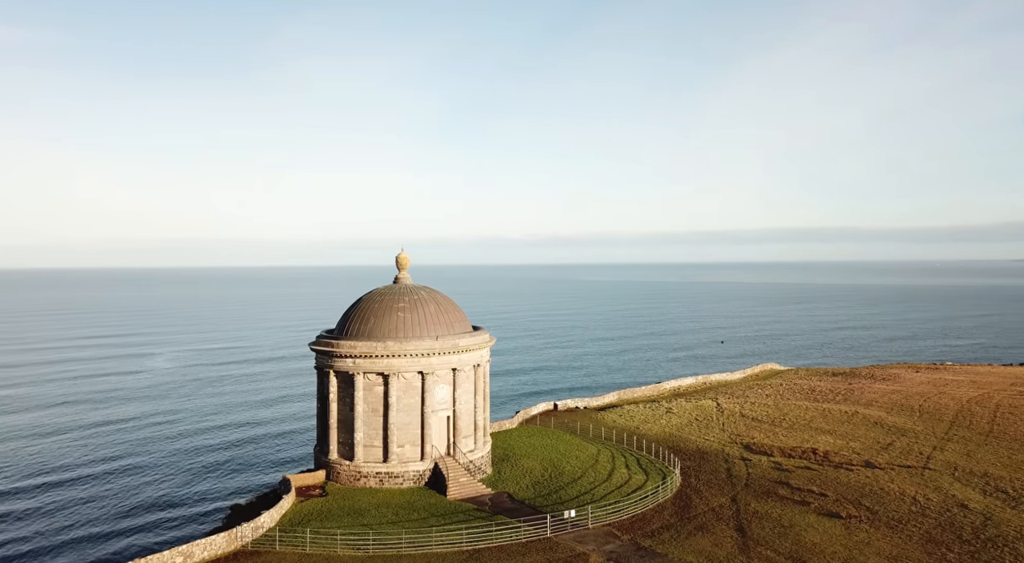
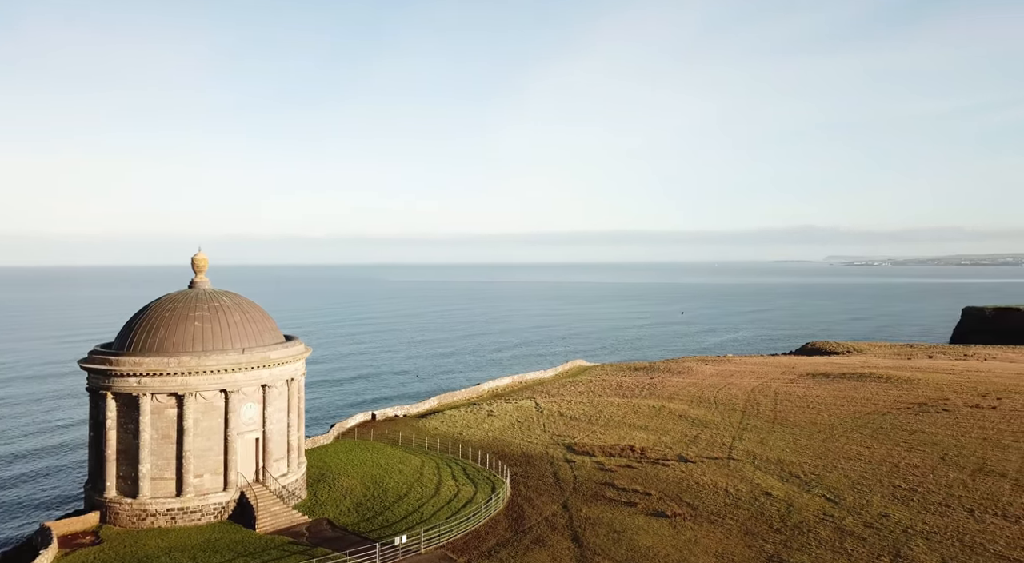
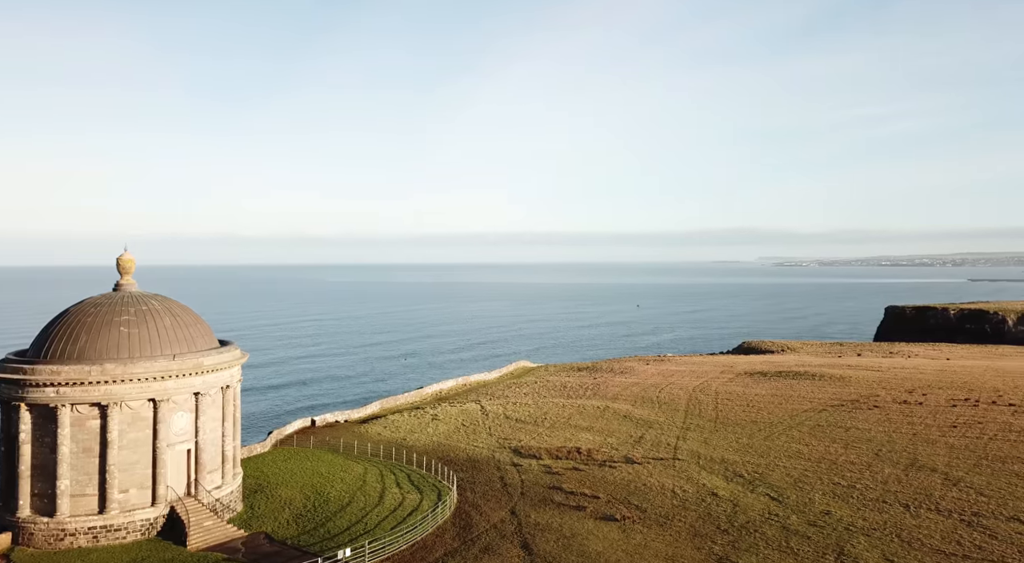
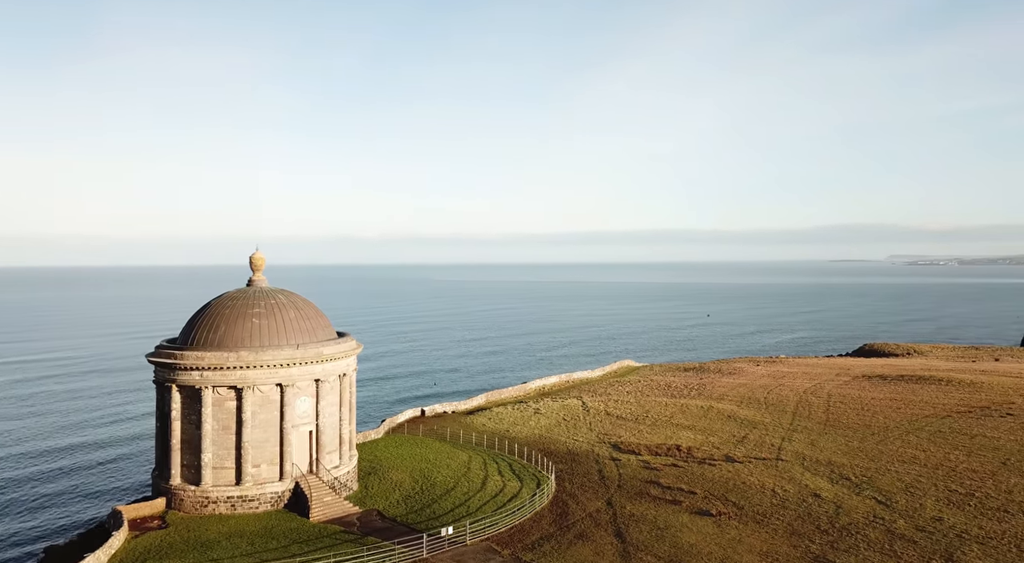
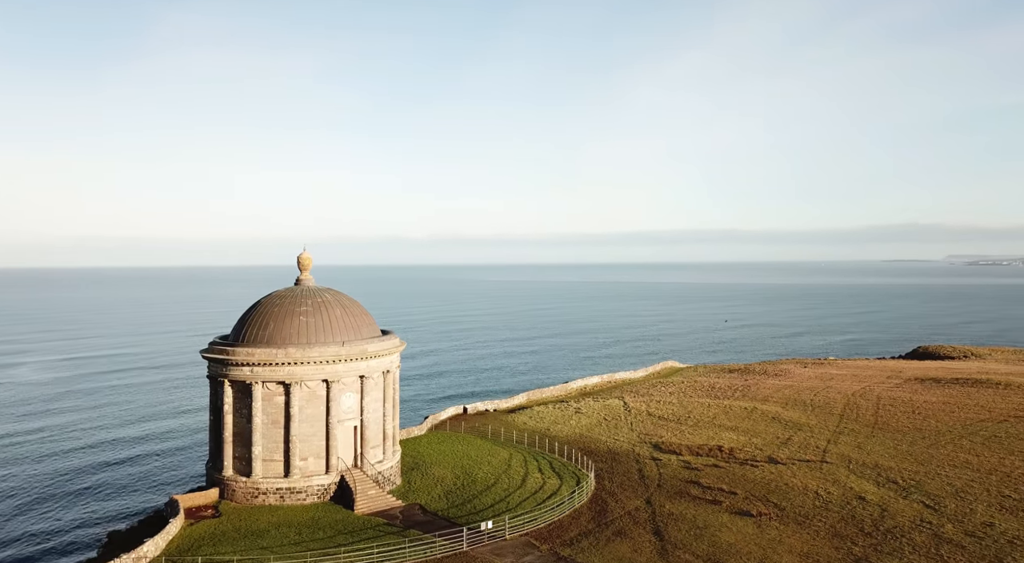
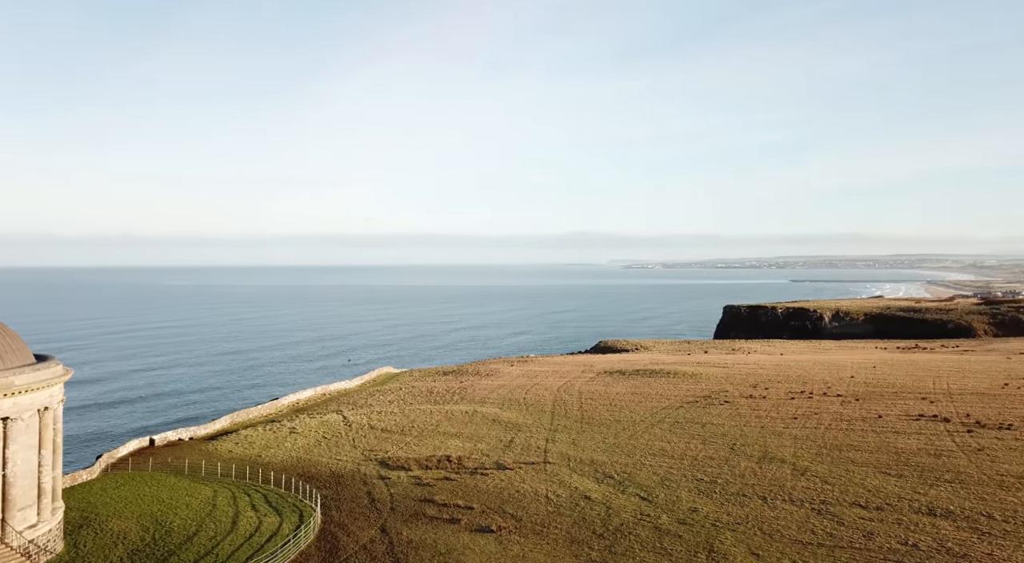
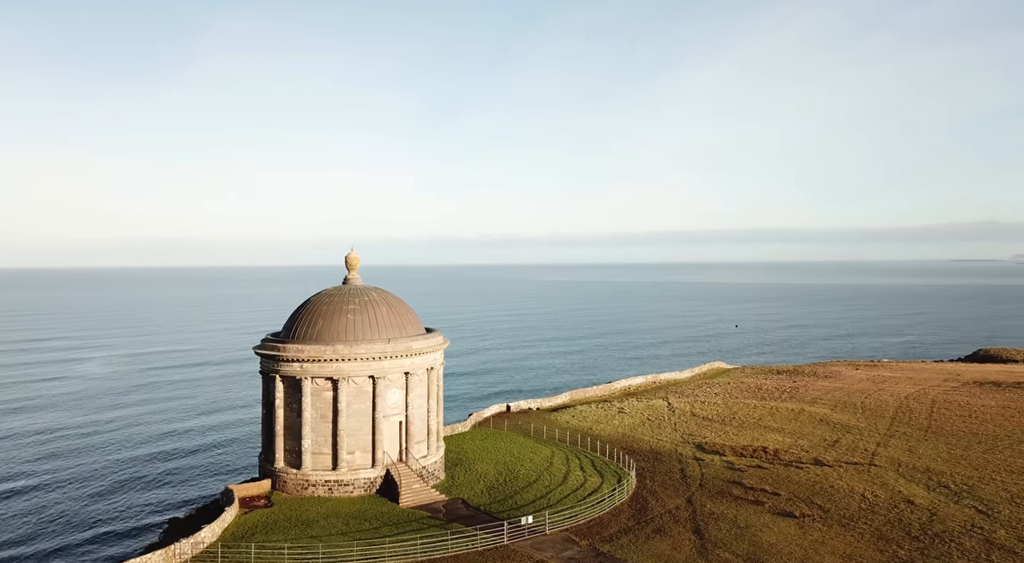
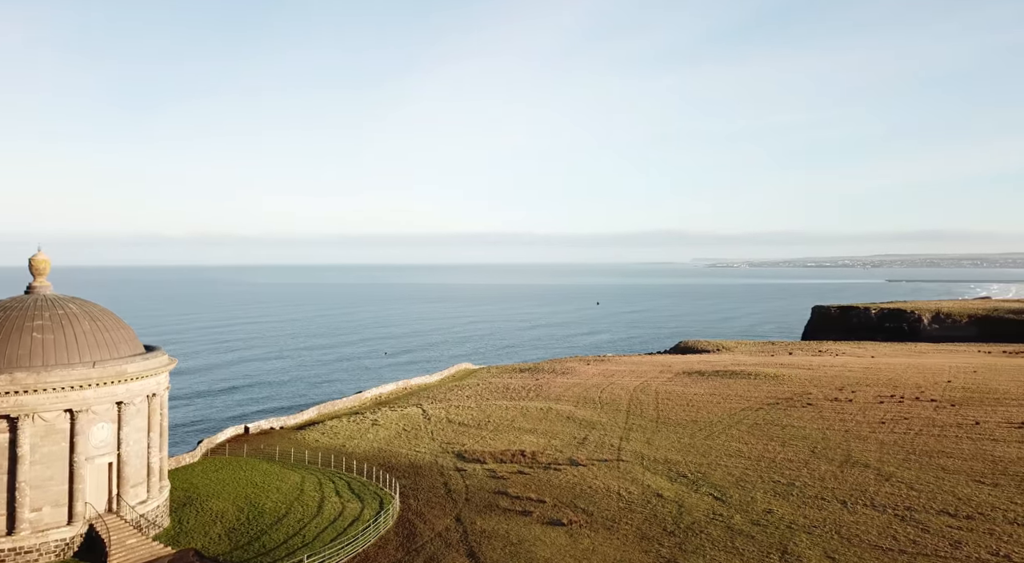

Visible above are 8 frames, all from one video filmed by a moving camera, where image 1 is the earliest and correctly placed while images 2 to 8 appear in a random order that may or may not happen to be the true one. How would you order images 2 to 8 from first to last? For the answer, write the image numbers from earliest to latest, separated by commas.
7, 5, 4, 2, 3, 8, 6
